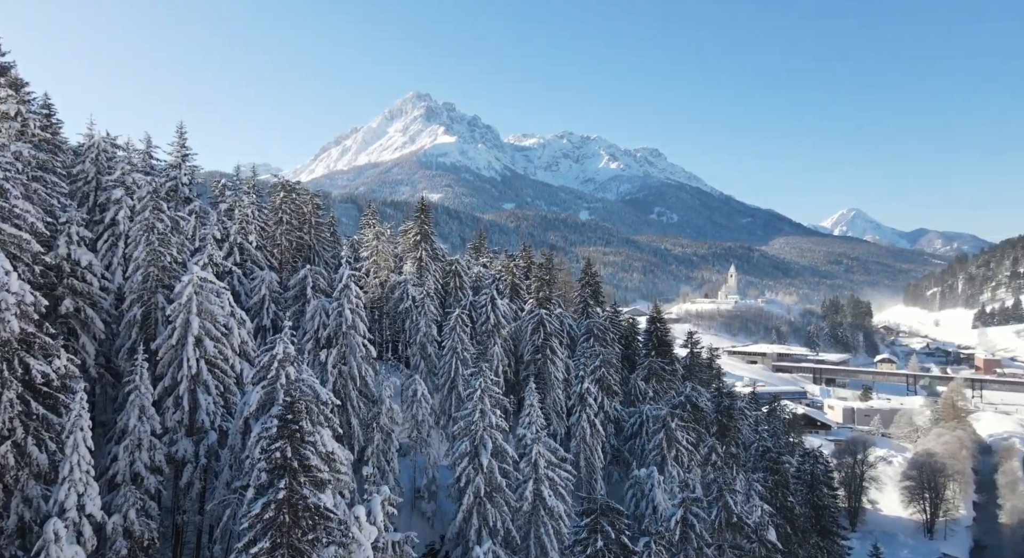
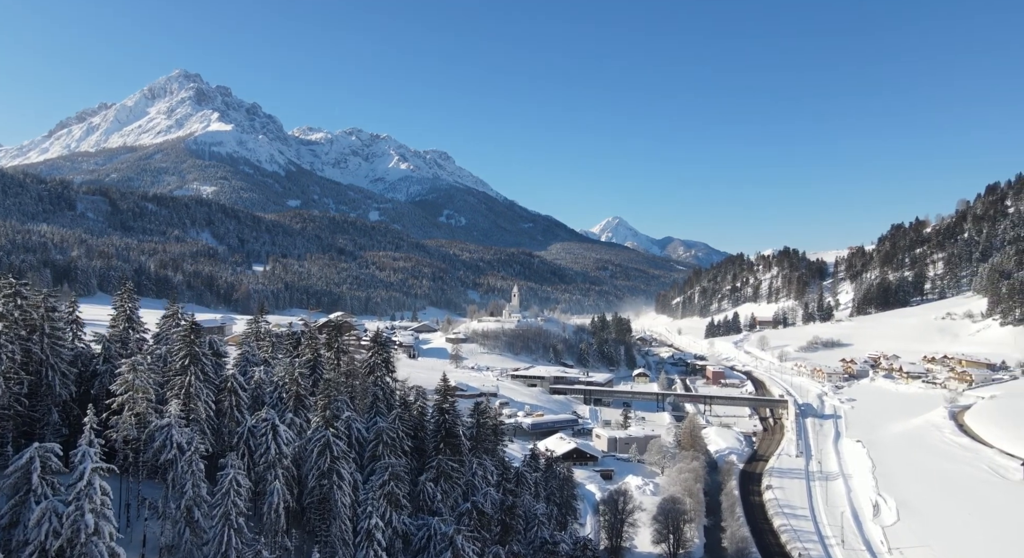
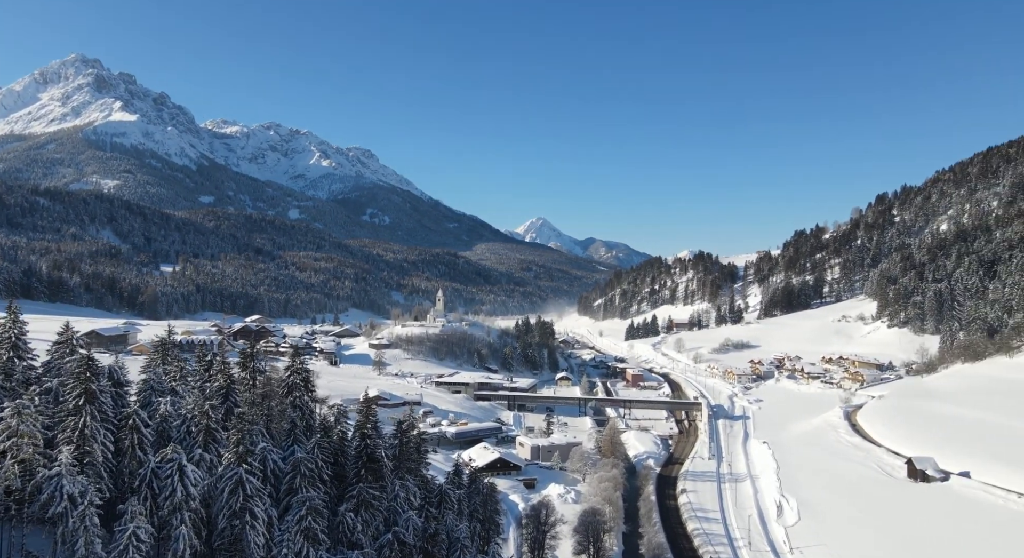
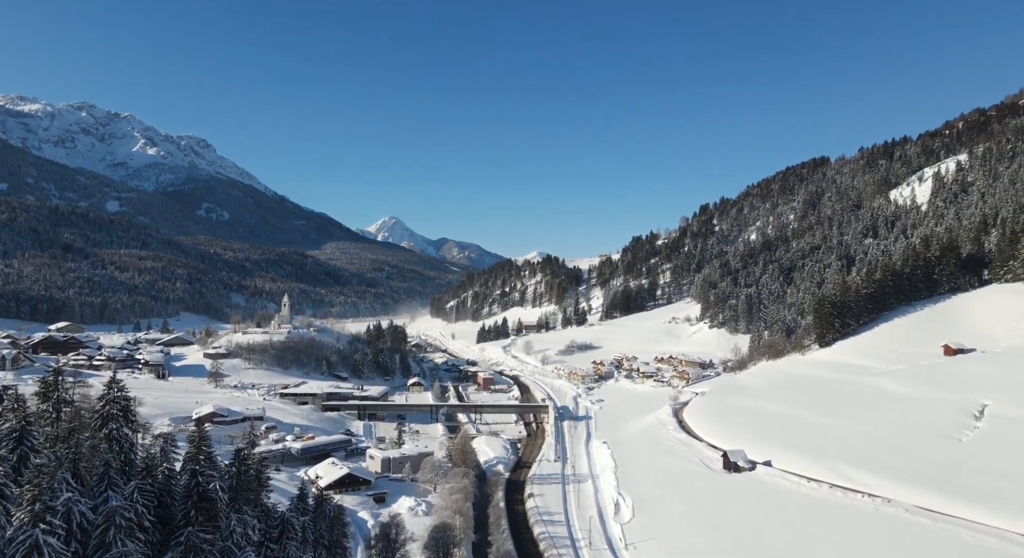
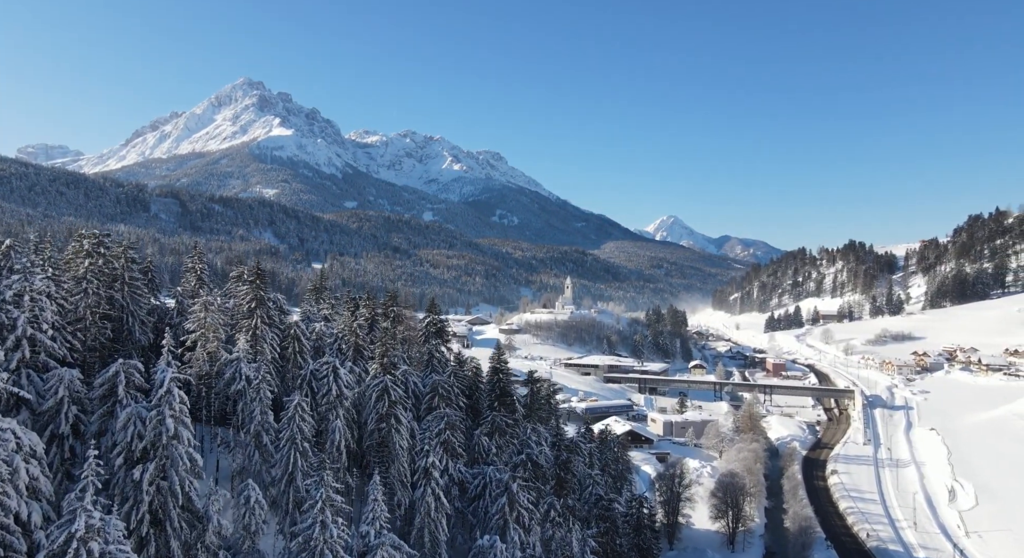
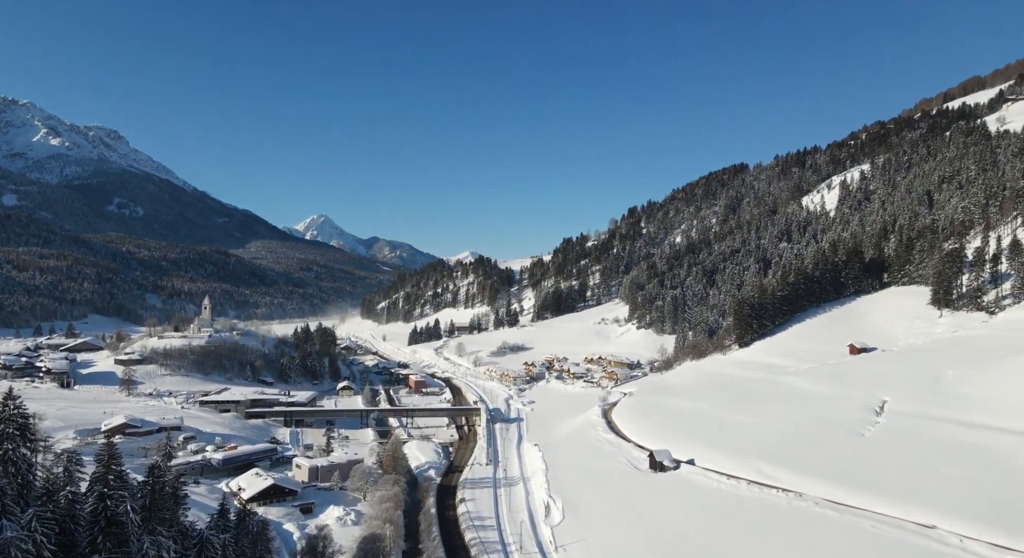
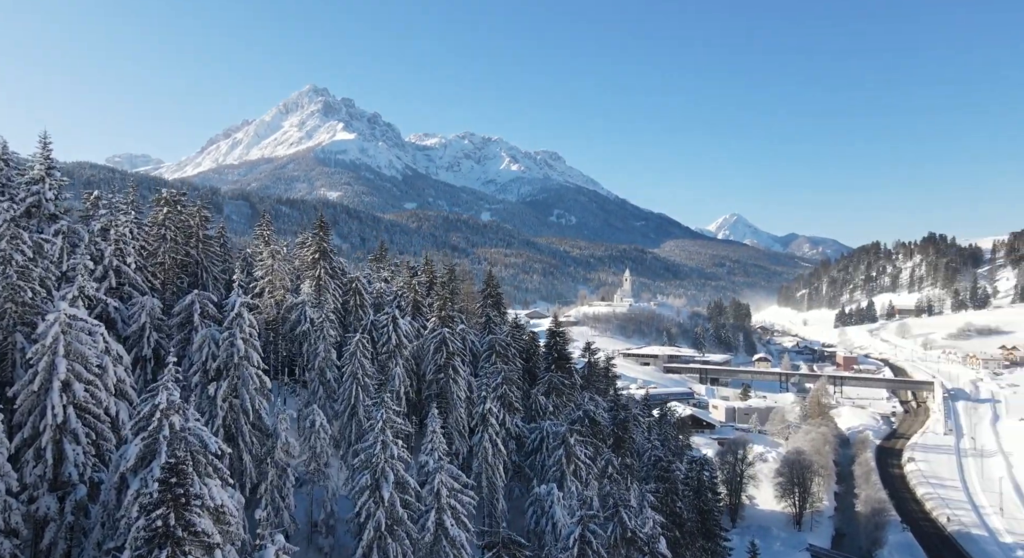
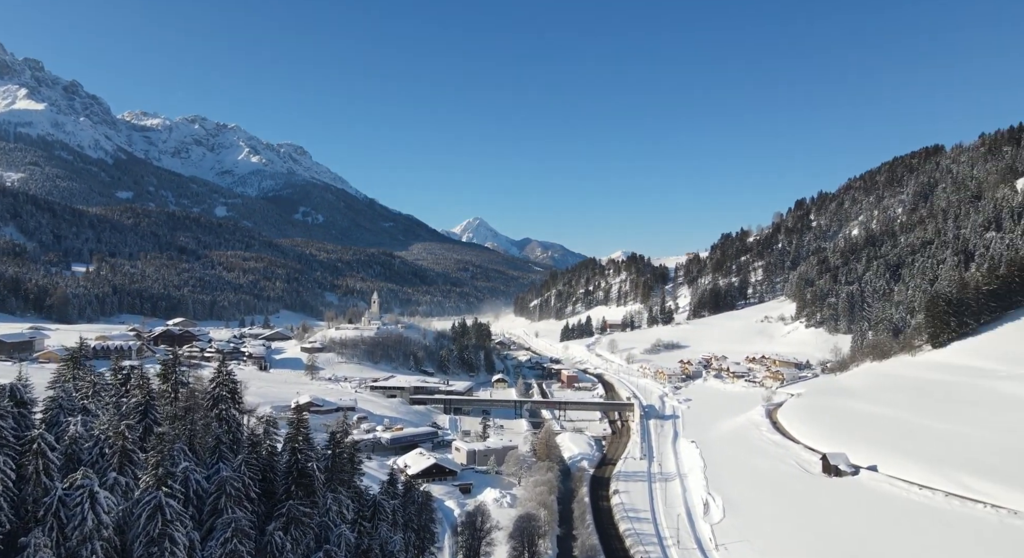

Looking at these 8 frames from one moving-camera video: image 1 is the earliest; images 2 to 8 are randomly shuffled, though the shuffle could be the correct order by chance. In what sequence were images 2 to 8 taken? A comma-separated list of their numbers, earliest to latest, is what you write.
7, 5, 2, 3, 8, 4, 6
